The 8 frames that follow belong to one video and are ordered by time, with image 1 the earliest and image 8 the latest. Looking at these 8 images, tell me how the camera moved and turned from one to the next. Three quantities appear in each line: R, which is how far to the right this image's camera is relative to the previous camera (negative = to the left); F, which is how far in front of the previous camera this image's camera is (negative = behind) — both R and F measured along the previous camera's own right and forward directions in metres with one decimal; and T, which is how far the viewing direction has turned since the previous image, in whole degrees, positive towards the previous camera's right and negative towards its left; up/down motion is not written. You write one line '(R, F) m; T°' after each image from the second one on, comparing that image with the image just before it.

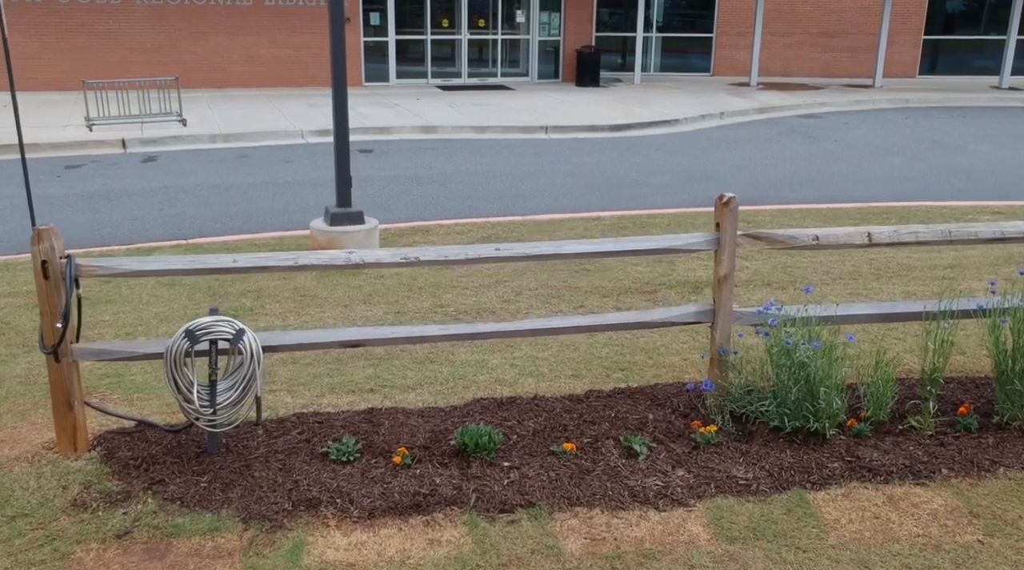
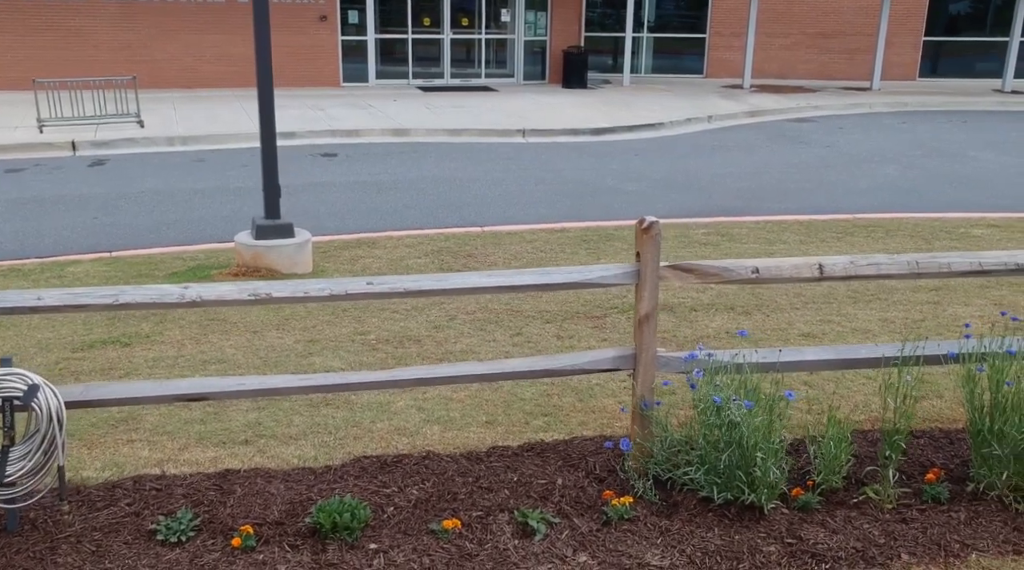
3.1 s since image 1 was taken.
(+0.5, +0.8) m; 0°
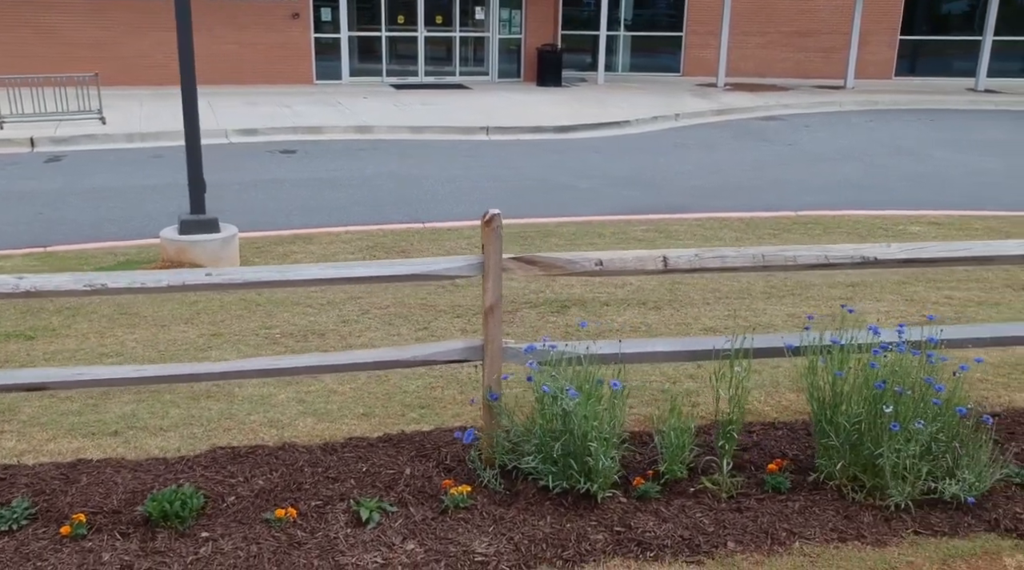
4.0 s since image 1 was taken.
(+0.6, 0.0) m; 0°
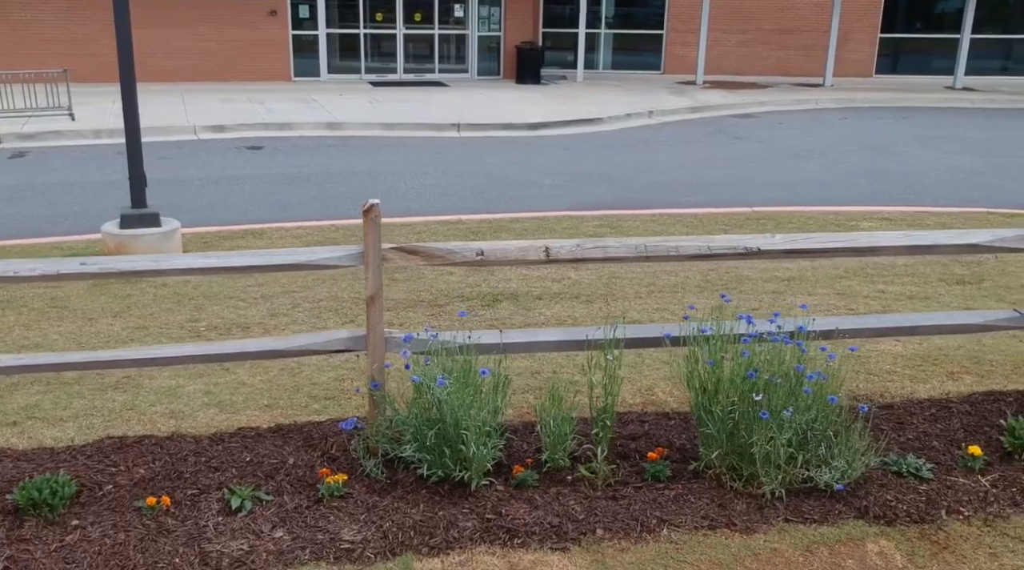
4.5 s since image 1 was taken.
(+0.5, 0.0) m; 0°
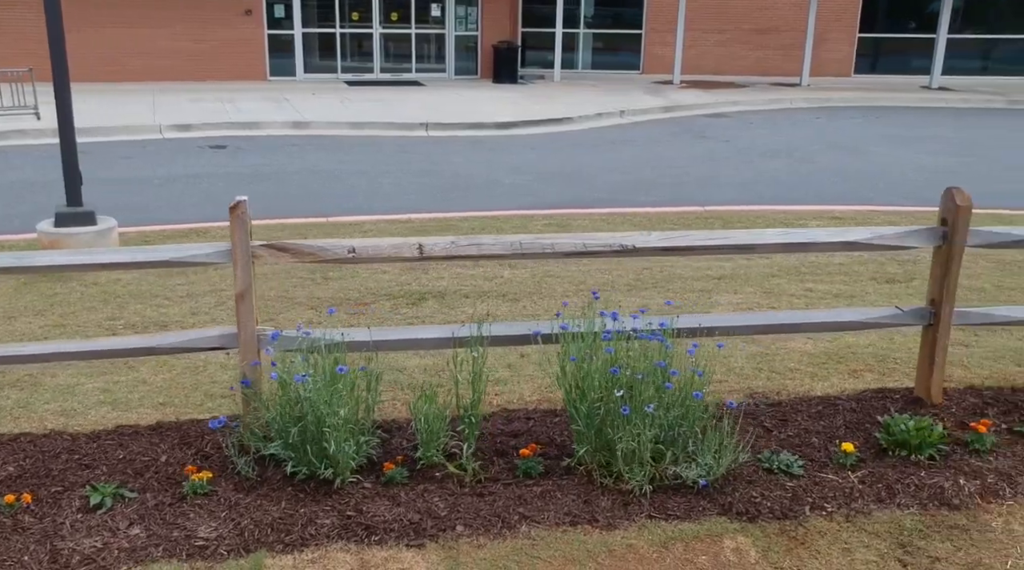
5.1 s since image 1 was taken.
(+0.5, 0.0) m; 0°
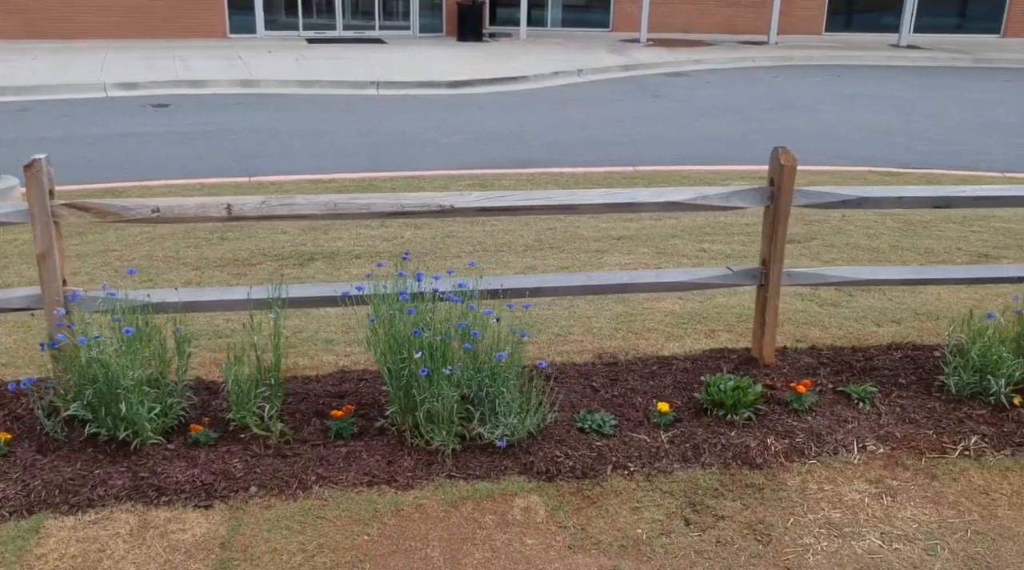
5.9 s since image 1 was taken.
(+0.7, 0.0) m; 0°
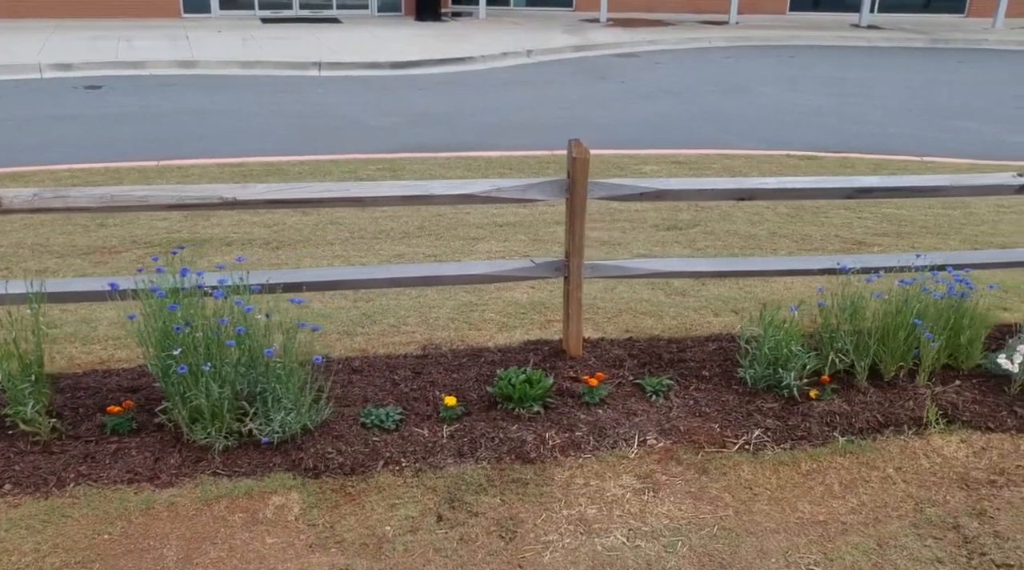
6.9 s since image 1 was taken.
(+0.8, 0.0) m; +1°
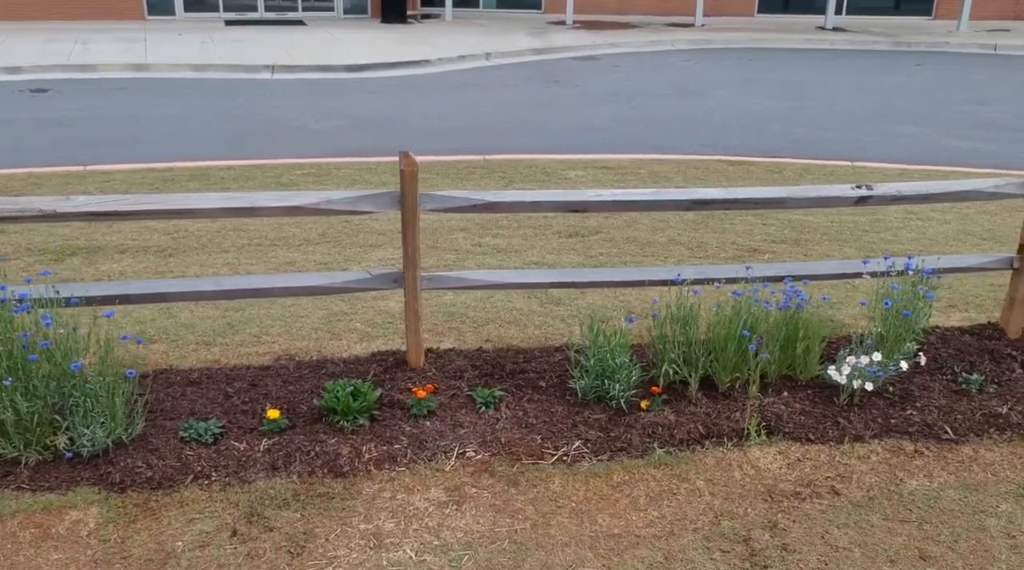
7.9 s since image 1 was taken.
(+0.7, 0.0) m; 0°
